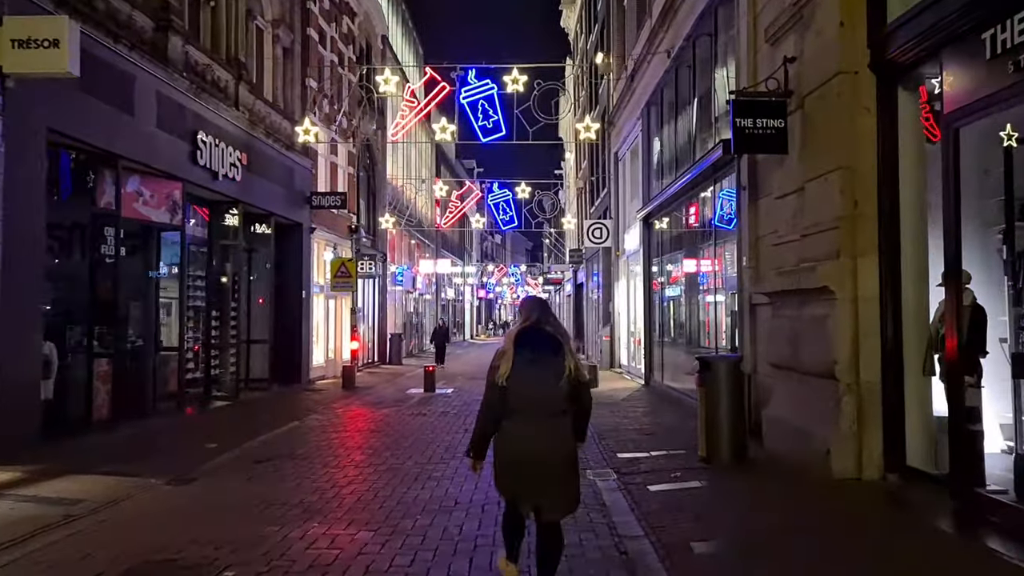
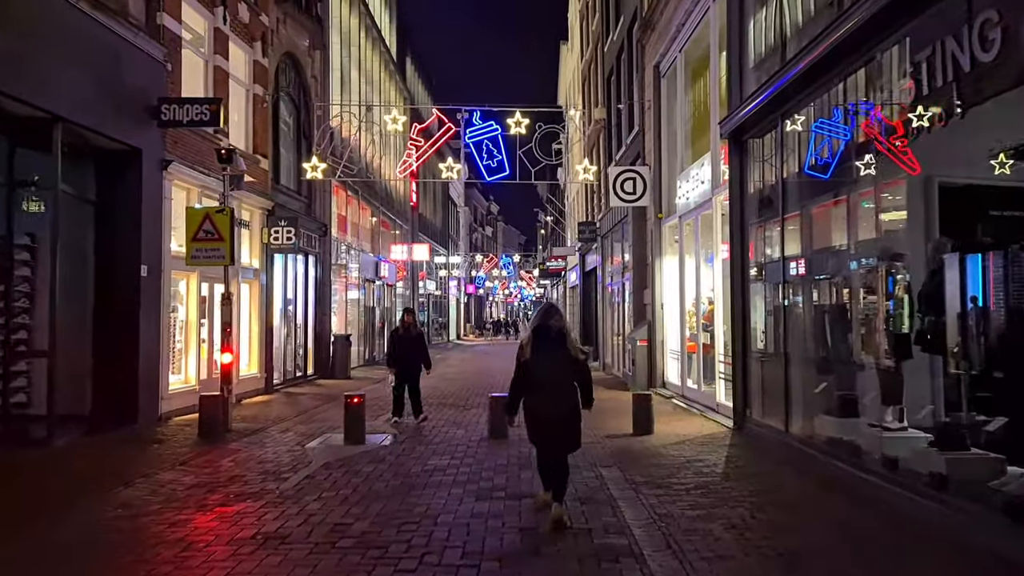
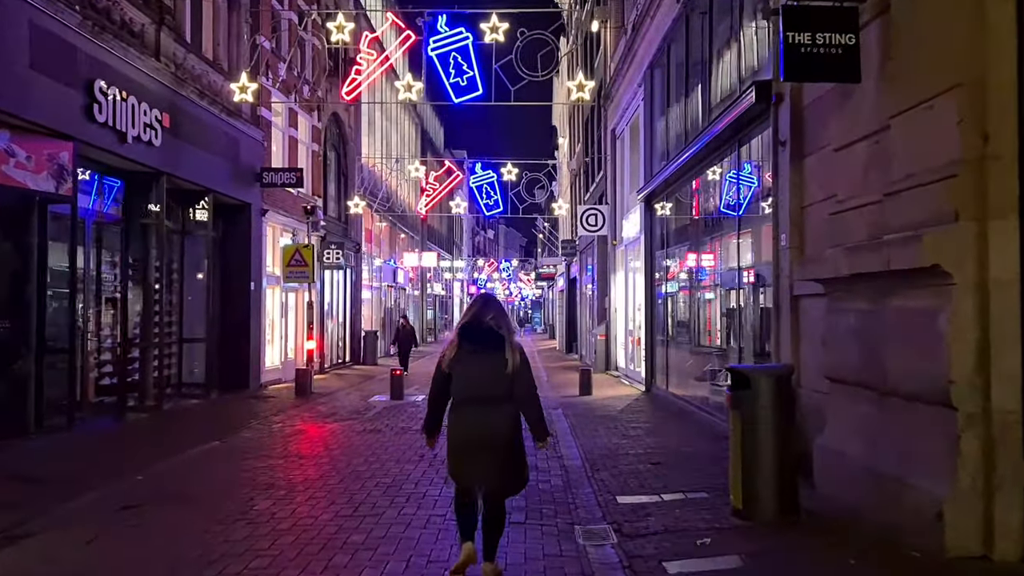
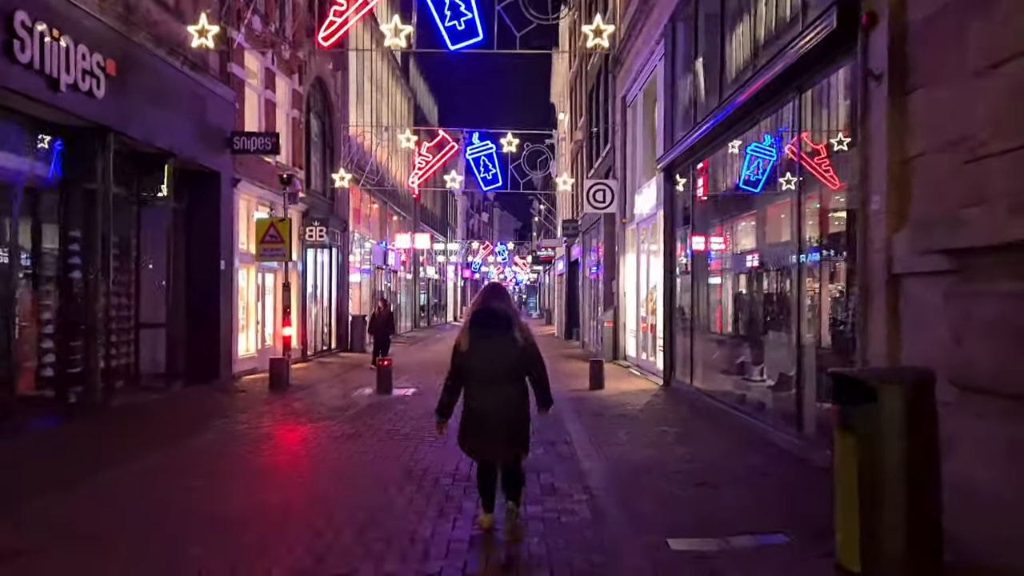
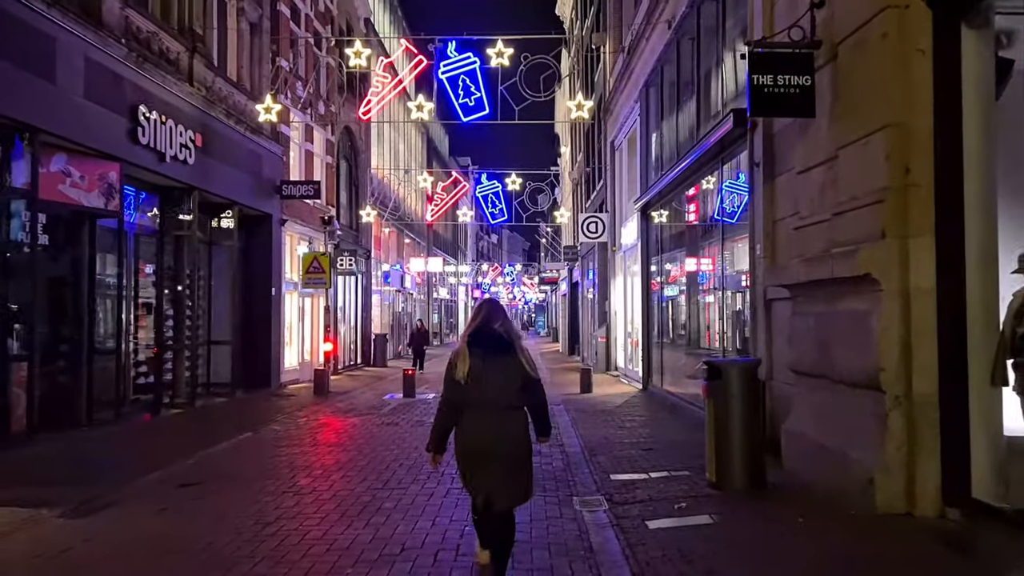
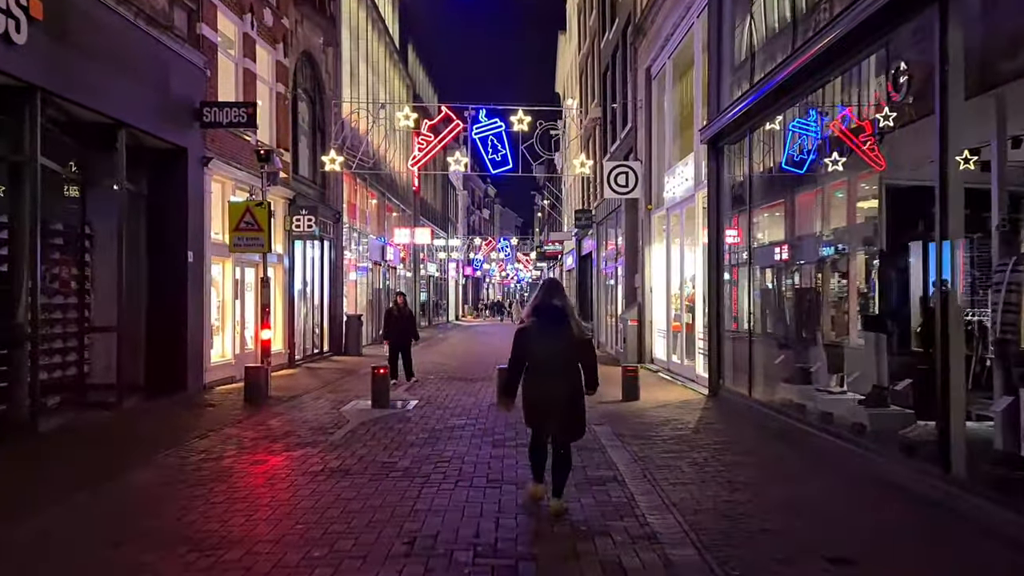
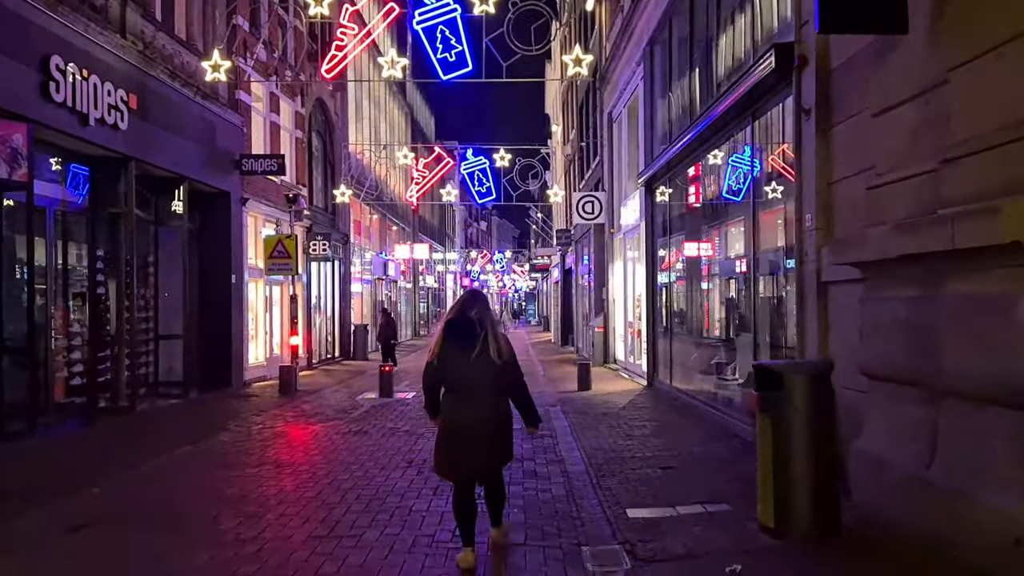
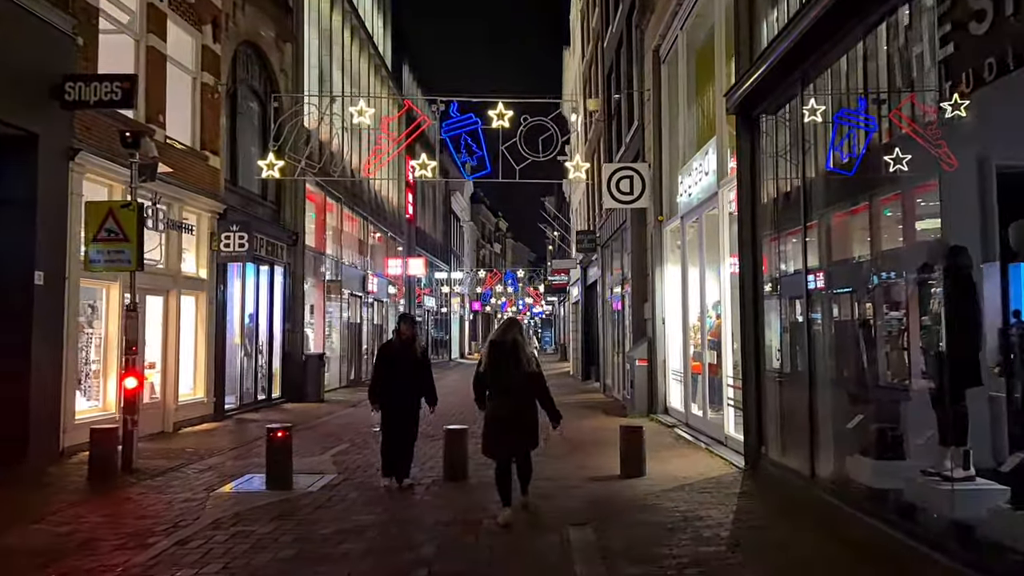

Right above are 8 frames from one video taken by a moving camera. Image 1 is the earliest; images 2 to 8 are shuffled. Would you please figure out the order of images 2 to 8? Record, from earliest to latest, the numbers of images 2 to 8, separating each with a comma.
5, 3, 7, 4, 6, 2, 8
